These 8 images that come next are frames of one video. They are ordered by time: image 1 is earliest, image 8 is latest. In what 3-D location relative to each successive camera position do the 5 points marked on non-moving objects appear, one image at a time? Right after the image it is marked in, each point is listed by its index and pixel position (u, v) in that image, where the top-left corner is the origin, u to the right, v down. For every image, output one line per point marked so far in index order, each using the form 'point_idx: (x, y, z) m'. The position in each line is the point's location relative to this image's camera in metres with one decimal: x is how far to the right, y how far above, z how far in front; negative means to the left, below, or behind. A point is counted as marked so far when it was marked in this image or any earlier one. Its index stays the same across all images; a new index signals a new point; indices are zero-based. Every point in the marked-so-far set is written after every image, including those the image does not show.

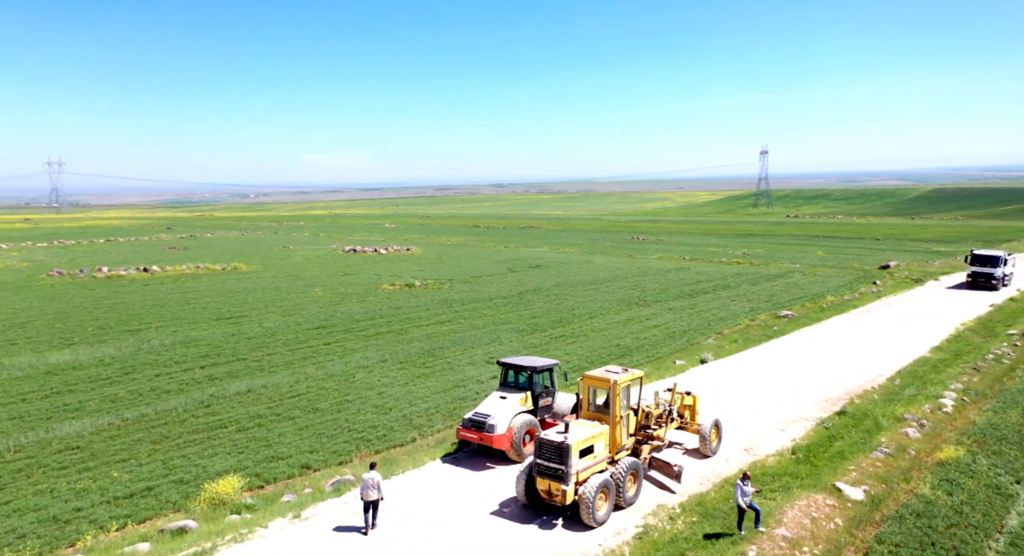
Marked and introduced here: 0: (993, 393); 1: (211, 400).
0: (+14.2, -3.3, +20.1) m
1: (-8.1, -3.3, +18.6) m
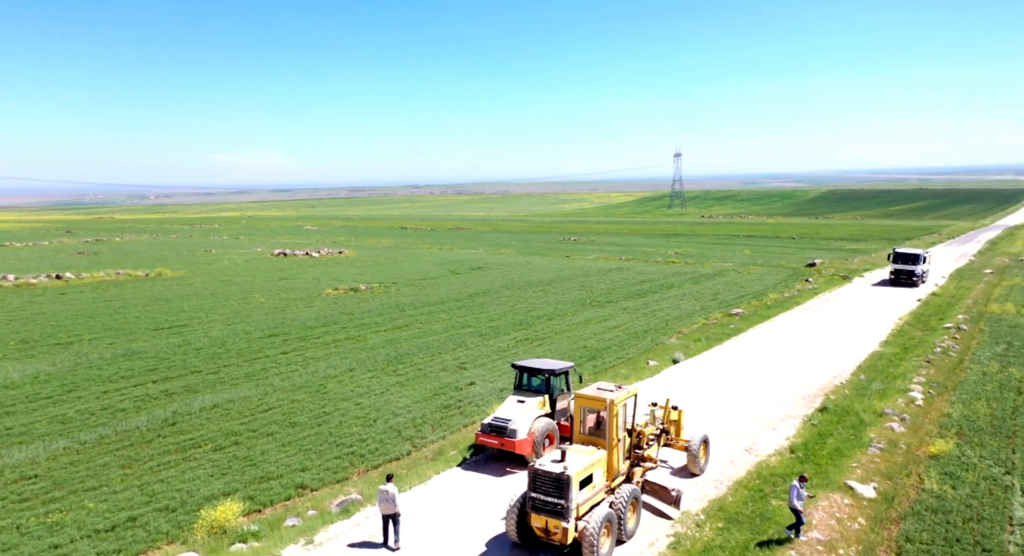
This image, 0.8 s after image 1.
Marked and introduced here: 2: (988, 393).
0: (+13.6, -3.2, +21.0) m
1: (-8.5, -3.5, +17.4) m
2: (+13.8, -3.3, +19.8) m
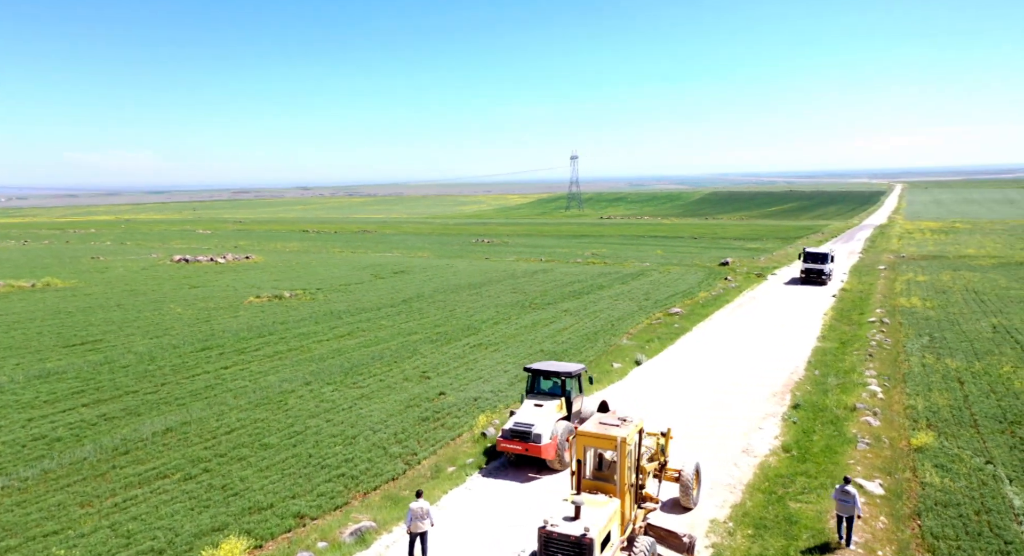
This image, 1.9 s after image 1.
0: (+12.6, -3.2, +22.2) m
1: (-8.8, -3.8, +15.7) m
2: (+13.0, -3.2, +21.0) m
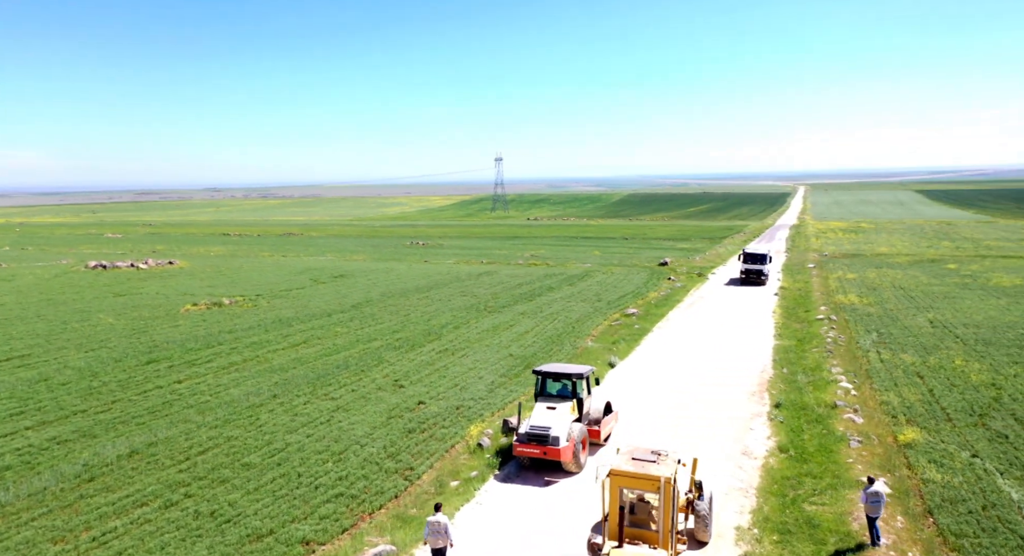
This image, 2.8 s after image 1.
0: (+11.9, -3.2, +22.9) m
1: (-8.9, -4.0, +14.5) m
2: (+12.3, -3.2, +21.8) m
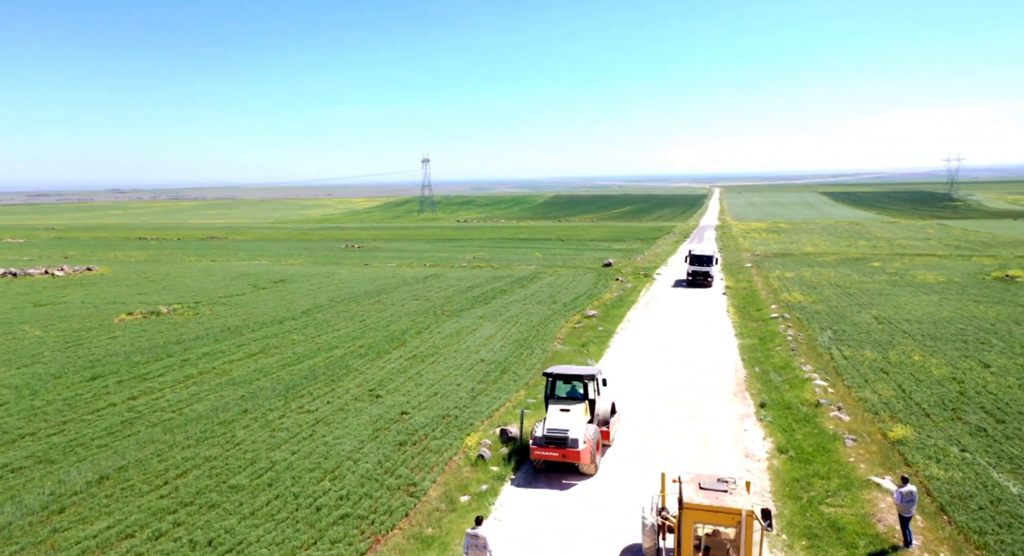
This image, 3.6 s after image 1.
0: (+11.1, -3.1, +23.6) m
1: (-8.7, -4.3, +13.2) m
2: (+11.7, -3.2, +22.5) m
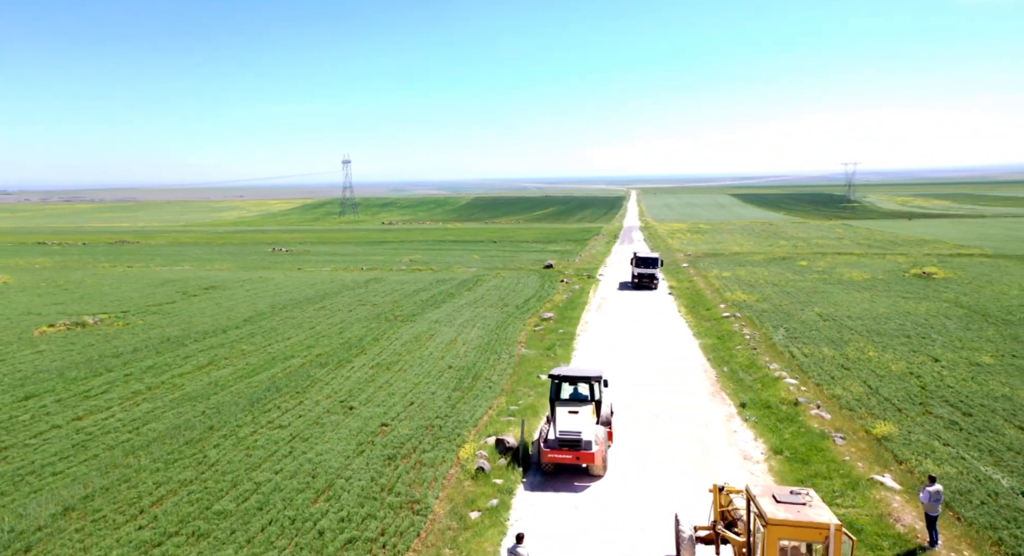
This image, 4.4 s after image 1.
0: (+10.2, -3.2, +24.2) m
1: (-8.6, -4.5, +12.0) m
2: (+10.9, -3.2, +23.2) m
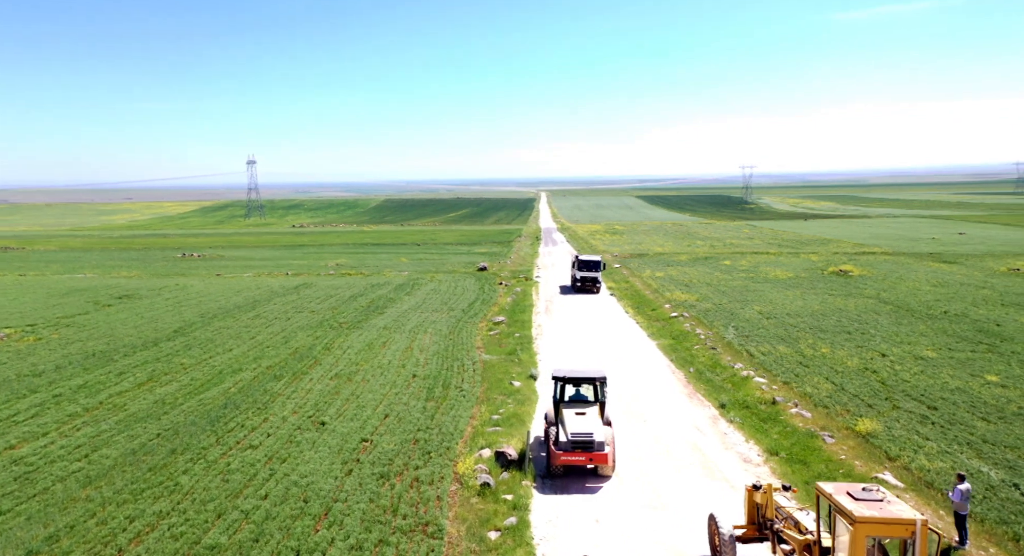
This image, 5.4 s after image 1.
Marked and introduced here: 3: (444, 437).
0: (+9.1, -3.2, +24.8) m
1: (-8.1, -4.7, +10.5) m
2: (+9.9, -3.2, +23.9) m
3: (-1.7, -4.0, +17.3) m
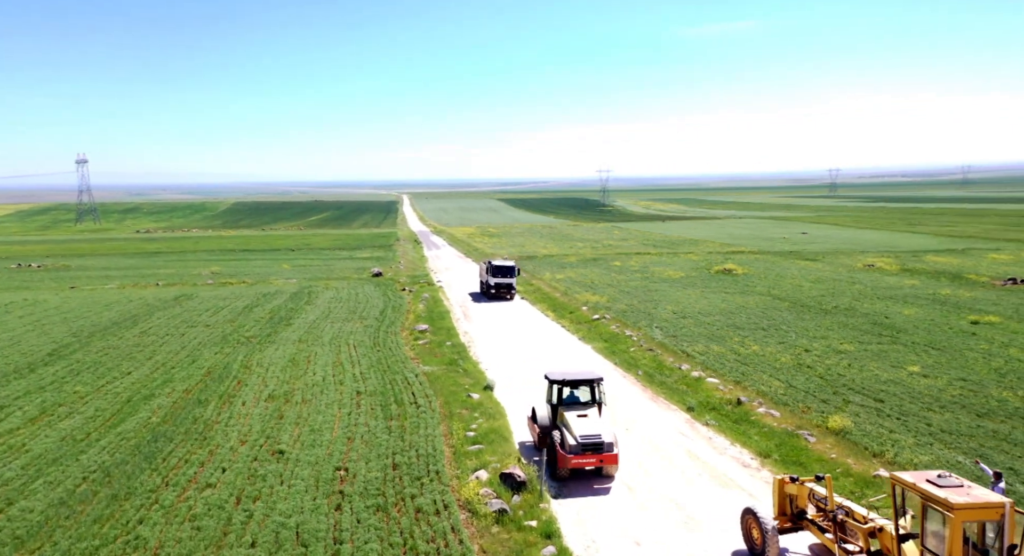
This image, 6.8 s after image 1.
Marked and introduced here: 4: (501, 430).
0: (+7.2, -3.3, +25.5) m
1: (-7.2, -5.1, +8.5) m
2: (+8.2, -3.3, +24.7) m
3: (-2.0, -4.3, +16.2) m
4: (-0.3, -4.0, +18.0) m
